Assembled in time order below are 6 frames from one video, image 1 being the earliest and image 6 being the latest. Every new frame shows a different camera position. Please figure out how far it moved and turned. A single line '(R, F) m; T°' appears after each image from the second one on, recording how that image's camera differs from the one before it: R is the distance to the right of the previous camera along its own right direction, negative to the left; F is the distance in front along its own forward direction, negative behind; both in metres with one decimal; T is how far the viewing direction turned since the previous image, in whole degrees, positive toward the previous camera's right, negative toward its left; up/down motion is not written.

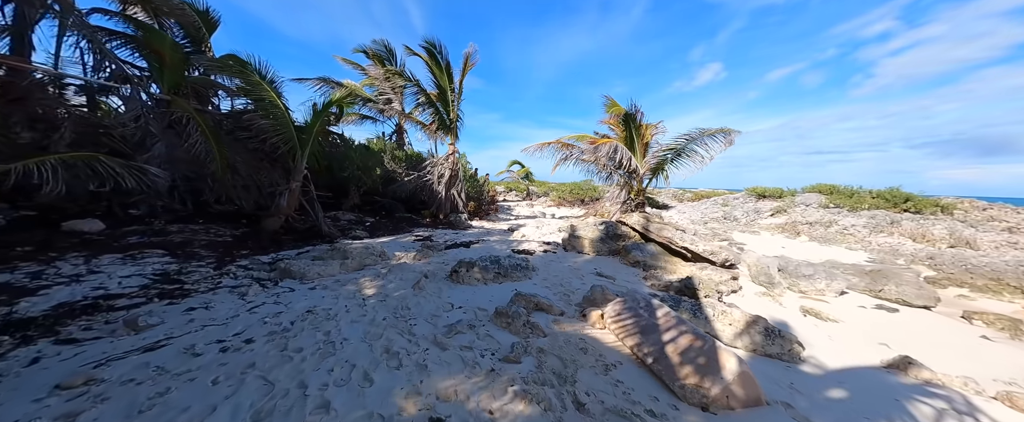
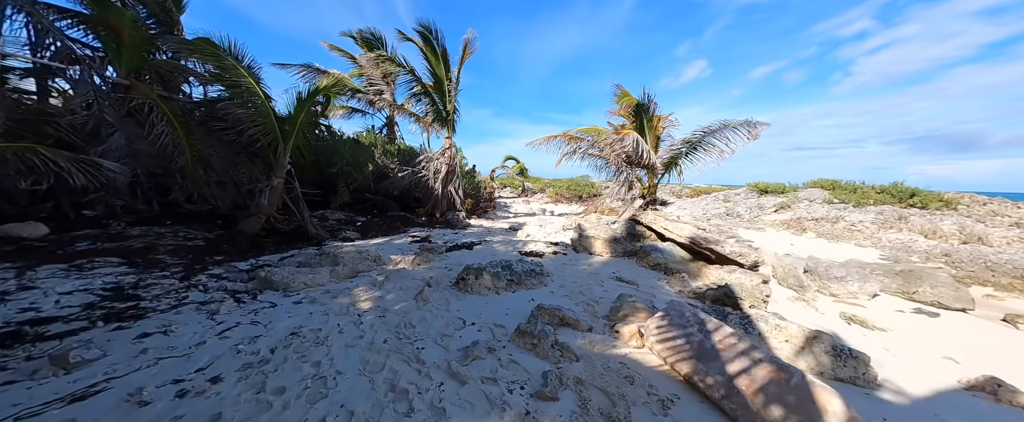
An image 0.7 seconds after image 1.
(-0.3, +0.4) m; +2°
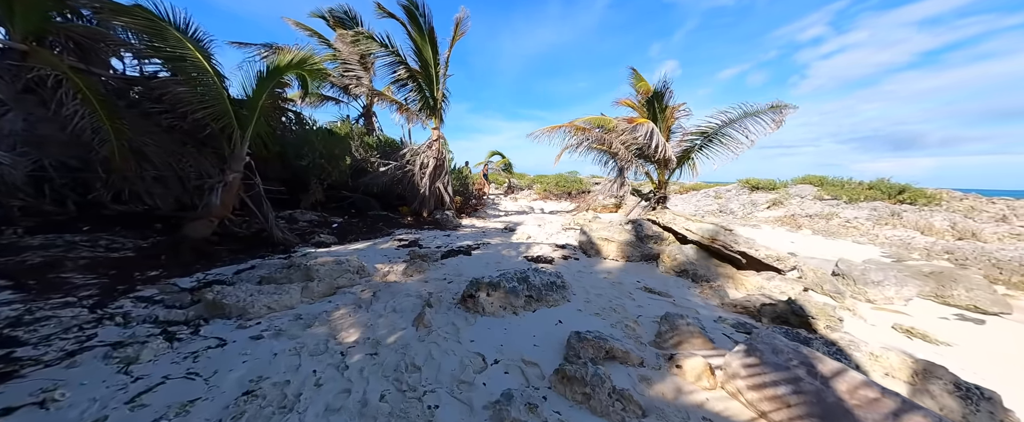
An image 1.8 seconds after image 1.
(-0.4, +0.6) m; +4°
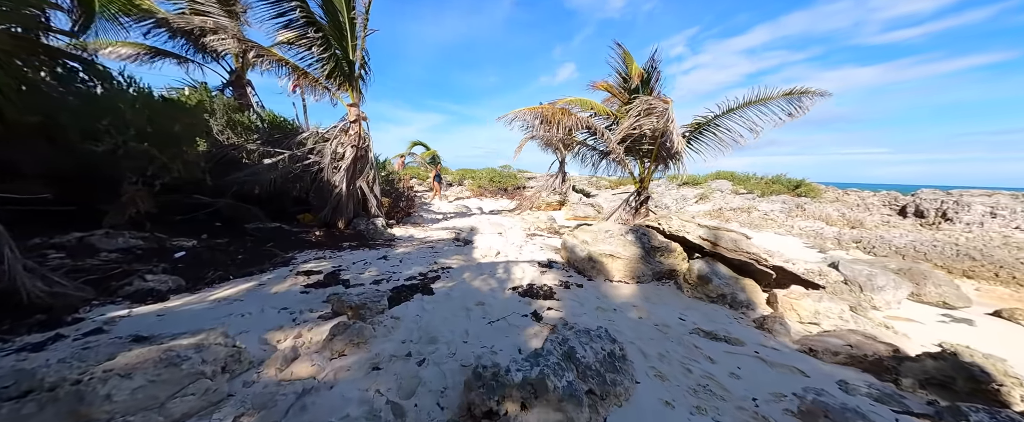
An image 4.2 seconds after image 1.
(-0.7, +1.4) m; +16°
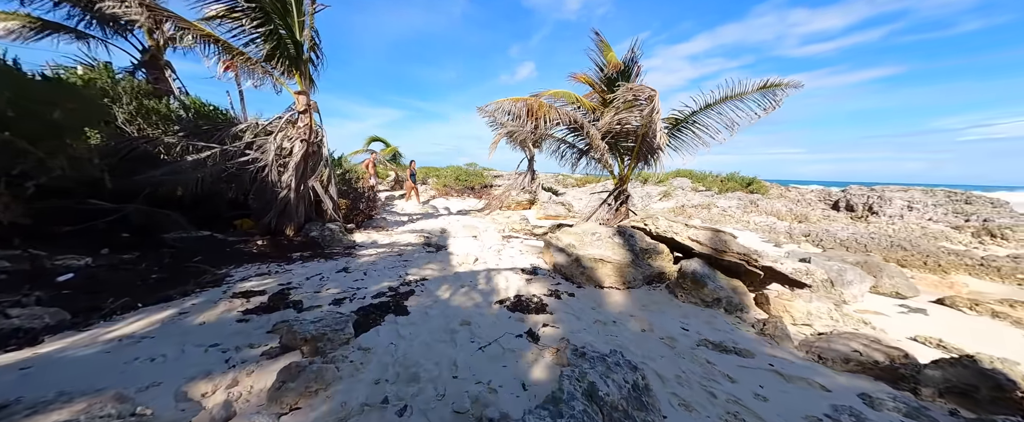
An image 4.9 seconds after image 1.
(-0.2, +0.4) m; +7°
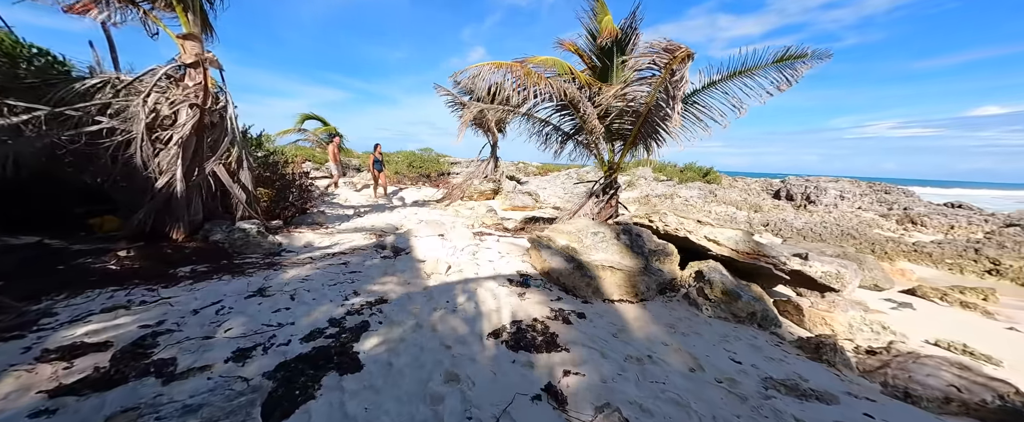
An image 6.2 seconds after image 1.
(-0.3, +0.9) m; +9°
